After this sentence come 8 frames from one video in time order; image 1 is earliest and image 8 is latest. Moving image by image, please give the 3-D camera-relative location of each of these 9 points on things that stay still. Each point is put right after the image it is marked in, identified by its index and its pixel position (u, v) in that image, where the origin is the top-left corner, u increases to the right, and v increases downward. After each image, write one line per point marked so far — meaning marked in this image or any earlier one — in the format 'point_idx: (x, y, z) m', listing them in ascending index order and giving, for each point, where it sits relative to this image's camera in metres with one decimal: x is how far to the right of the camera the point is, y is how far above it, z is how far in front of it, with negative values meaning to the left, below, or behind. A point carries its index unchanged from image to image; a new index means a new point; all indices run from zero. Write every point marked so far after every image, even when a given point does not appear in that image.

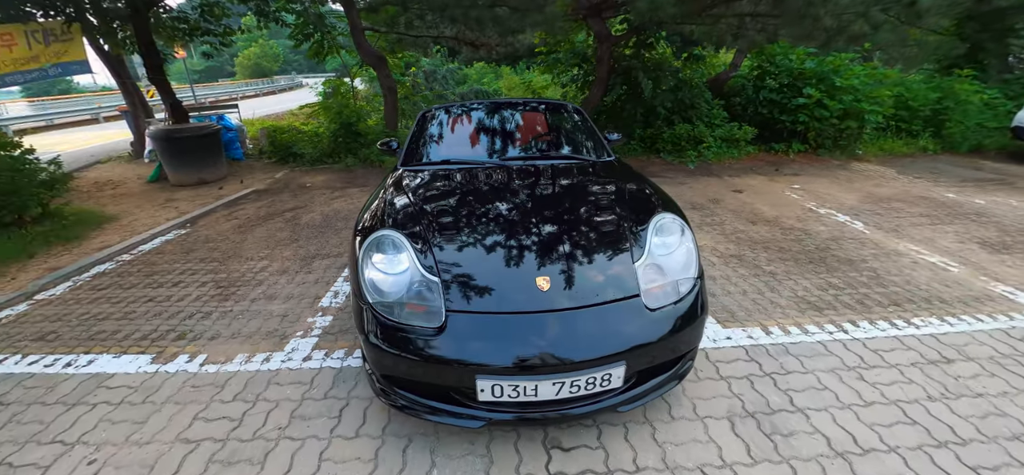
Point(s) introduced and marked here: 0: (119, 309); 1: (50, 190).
0: (-2.6, -0.5, +2.8) m
1: (-4.3, +0.4, +3.9) m
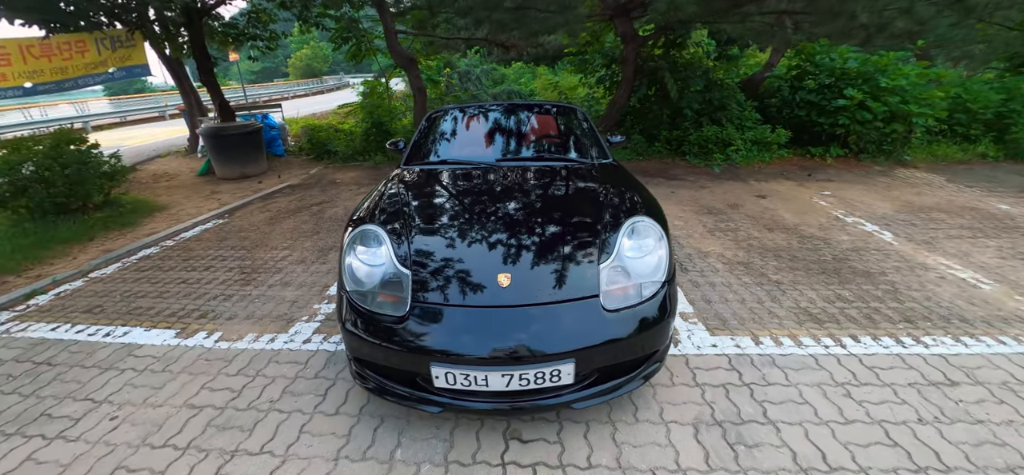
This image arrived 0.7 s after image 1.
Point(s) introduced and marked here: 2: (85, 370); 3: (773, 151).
0: (-2.7, -0.4, +3.1) m
1: (-4.2, +0.6, +4.3) m
2: (-2.4, -0.7, +2.3) m
3: (+3.7, +1.2, +5.8) m
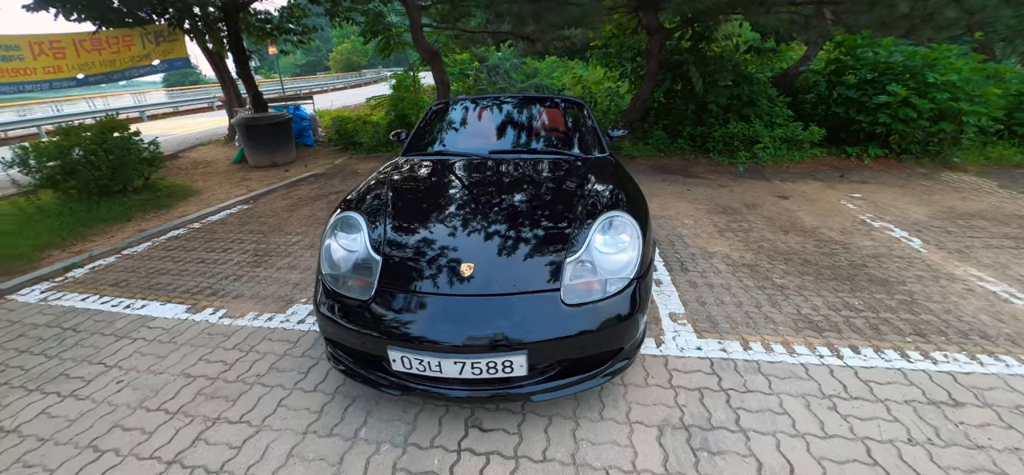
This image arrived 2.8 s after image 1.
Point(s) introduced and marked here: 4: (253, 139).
0: (-2.7, -0.2, +3.3) m
1: (-4.1, +0.8, +4.7) m
2: (-2.5, -0.6, +2.5) m
3: (+3.9, +1.2, +5.5) m
4: (-3.8, +1.5, +6.1) m
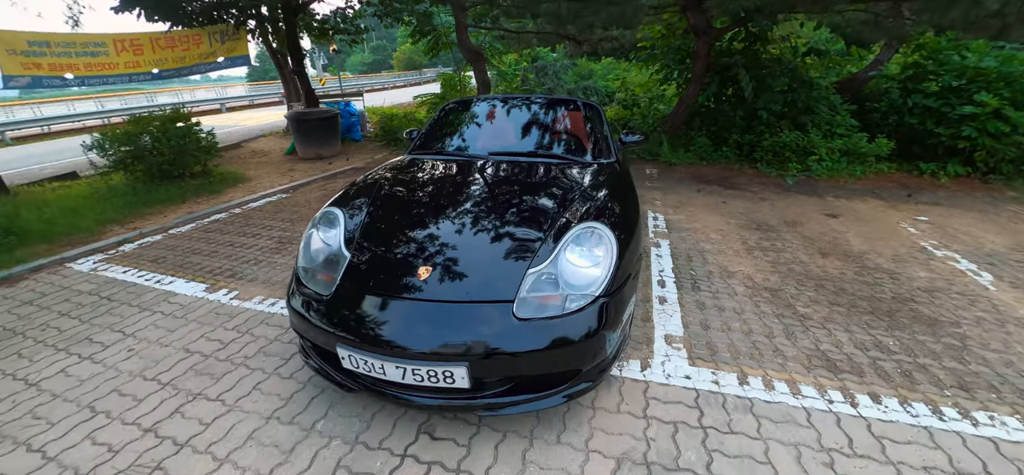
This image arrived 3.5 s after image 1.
0: (-2.7, -0.1, +3.6) m
1: (-3.8, +1.0, +5.1) m
2: (-2.5, -0.5, +2.7) m
3: (+4.2, +0.9, +4.9) m
4: (-3.3, +1.7, +6.5) m
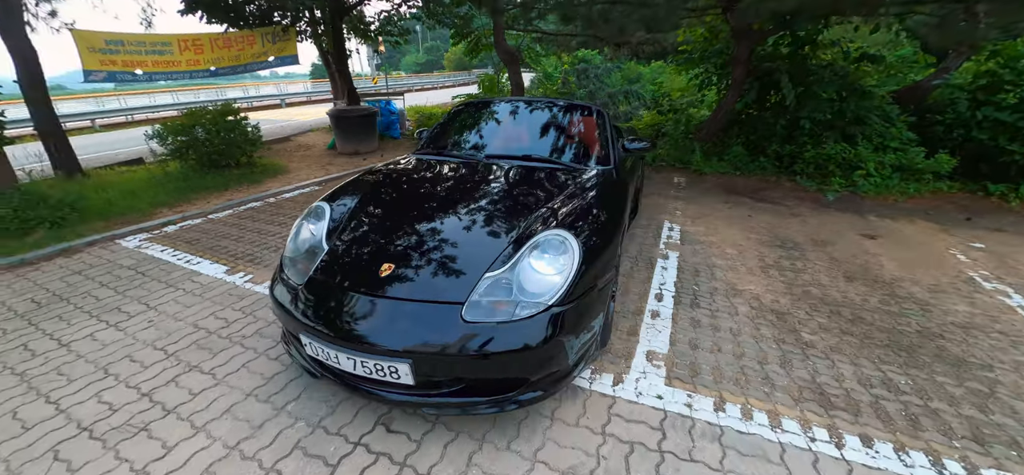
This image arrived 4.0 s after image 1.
0: (-2.6, 0.0, +3.9) m
1: (-3.5, +1.2, +5.5) m
2: (-2.6, -0.3, +3.0) m
3: (+4.4, +0.6, +4.4) m
4: (-2.8, +1.8, +6.8) m
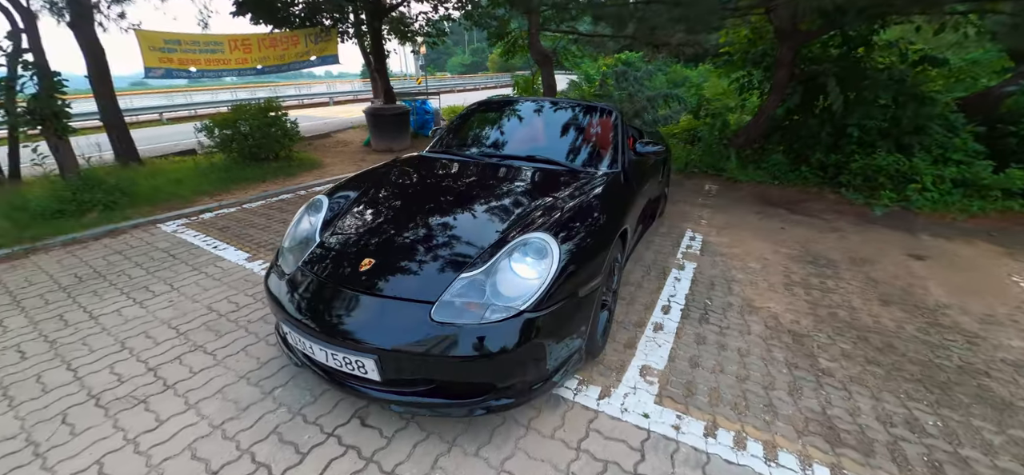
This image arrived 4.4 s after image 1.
0: (-2.4, +0.2, +4.1) m
1: (-3.1, +1.4, +5.8) m
2: (-2.6, -0.2, +3.2) m
3: (+4.6, +0.3, +3.9) m
4: (-2.3, +1.9, +7.0) m
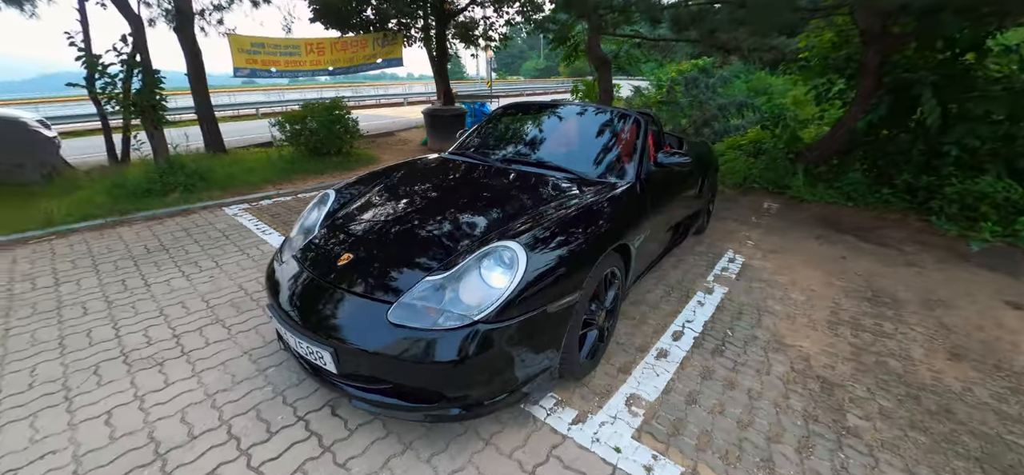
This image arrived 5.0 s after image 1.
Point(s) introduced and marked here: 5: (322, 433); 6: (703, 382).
0: (-2.1, +0.3, +4.4) m
1: (-2.4, +1.5, +6.2) m
2: (-2.4, -0.1, +3.6) m
3: (+4.8, -0.1, +3.1) m
4: (-1.4, +2.0, +7.3) m
5: (-0.8, -0.8, +1.7) m
6: (+1.0, -0.7, +2.1) m
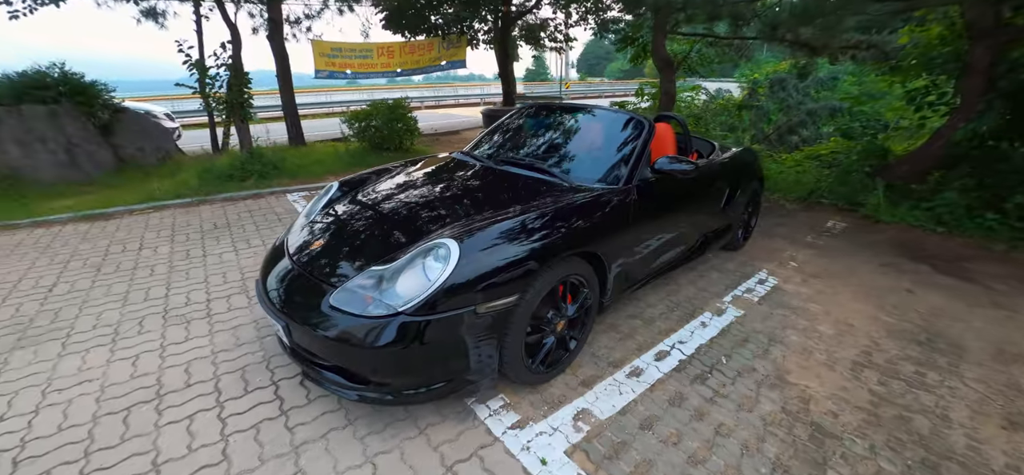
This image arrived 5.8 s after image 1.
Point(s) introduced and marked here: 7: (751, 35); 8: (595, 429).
0: (-1.8, +0.4, +4.8) m
1: (-1.6, +1.7, +6.6) m
2: (-2.2, +0.1, +4.0) m
3: (+4.7, -0.4, +2.2) m
4: (-0.4, +2.0, +7.5) m
5: (-1.1, -0.8, +1.9) m
6: (+0.7, -0.8, +1.9) m
7: (+2.9, +2.5, +5.0) m
8: (+0.4, -0.8, +1.8) m
